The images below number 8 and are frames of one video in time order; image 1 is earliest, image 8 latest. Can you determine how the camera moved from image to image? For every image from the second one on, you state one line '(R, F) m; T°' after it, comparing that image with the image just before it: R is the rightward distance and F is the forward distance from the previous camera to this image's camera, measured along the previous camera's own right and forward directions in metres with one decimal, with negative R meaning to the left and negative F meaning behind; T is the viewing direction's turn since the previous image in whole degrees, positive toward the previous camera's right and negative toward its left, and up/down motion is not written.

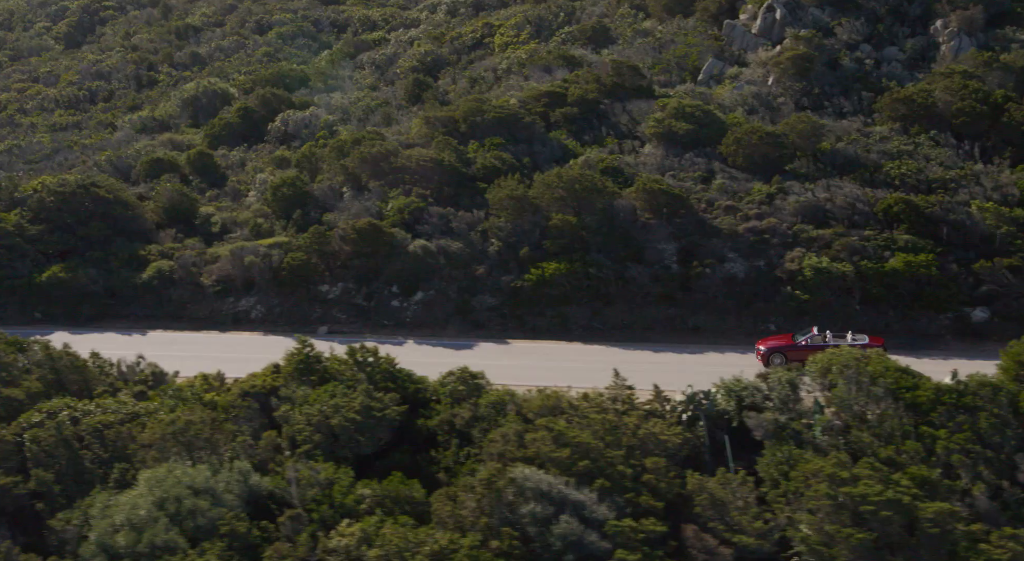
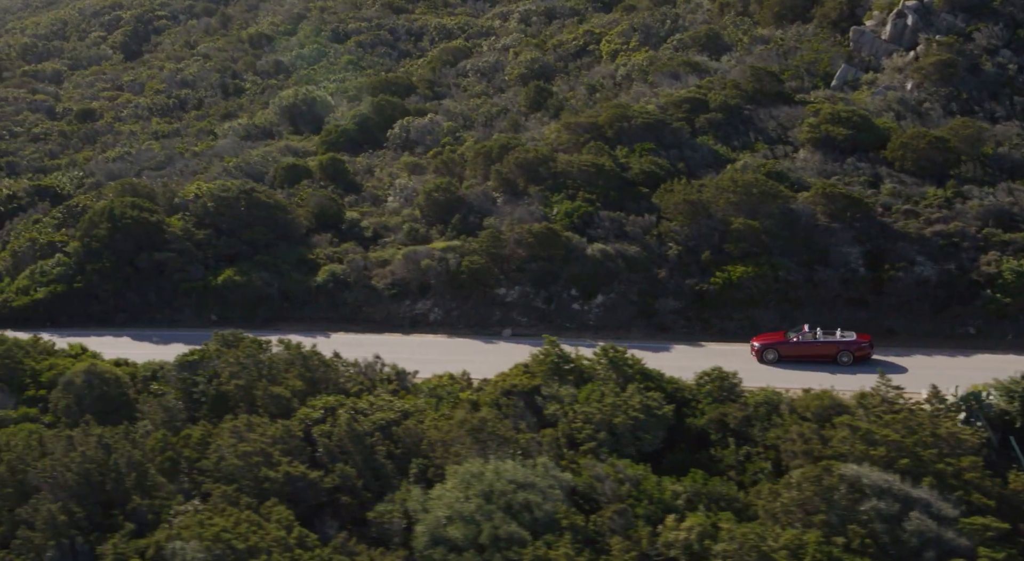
(-3.0, -0.3) m; -2°
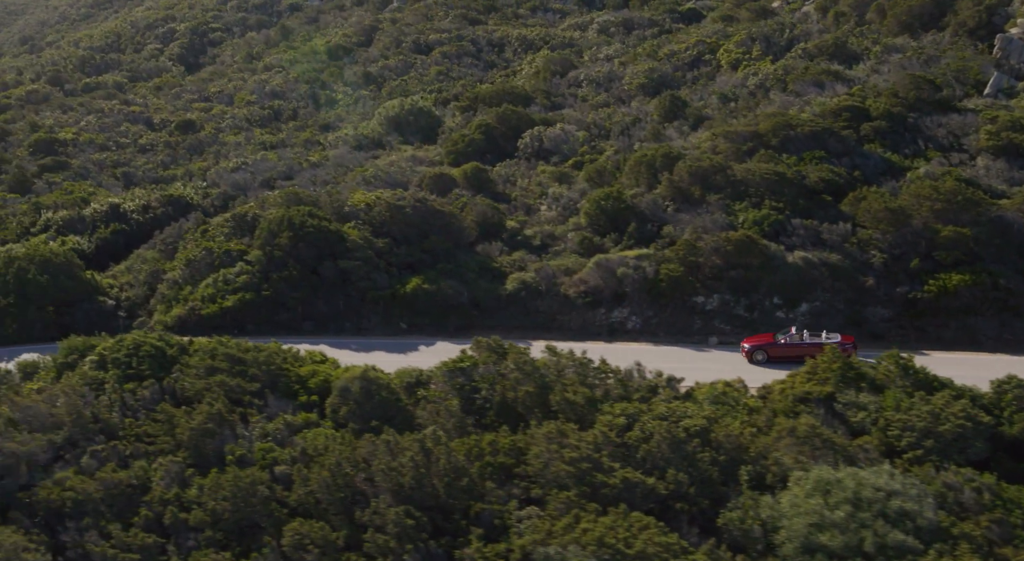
(-3.6, 0.0) m; -2°
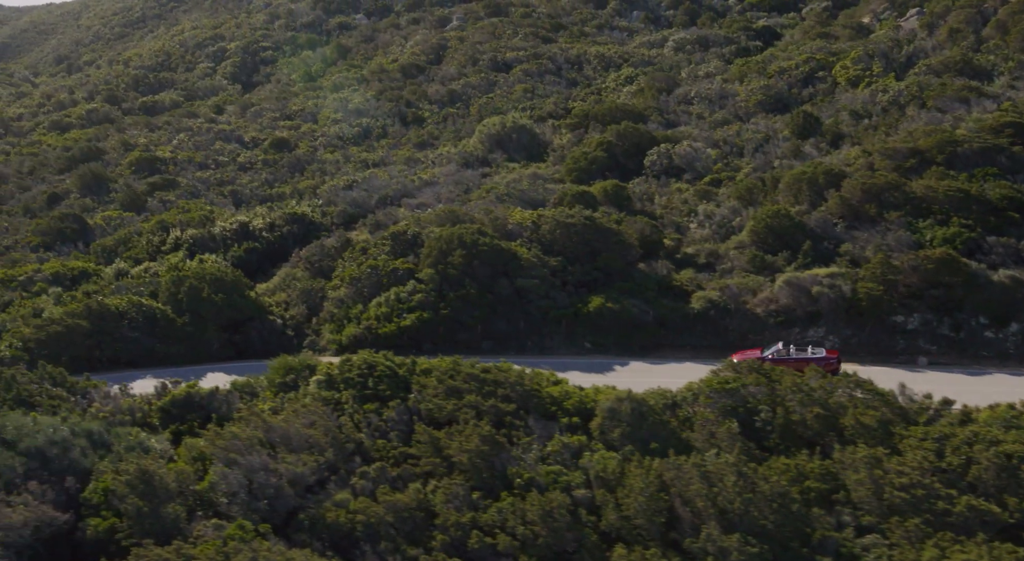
(-3.5, +0.2) m; -1°
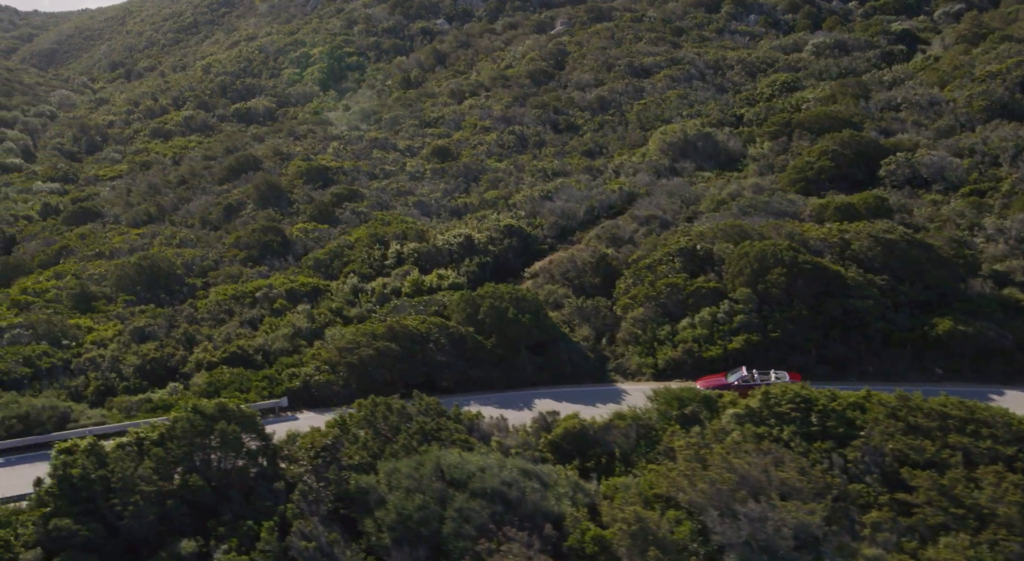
(-6.2, +1.1) m; -2°
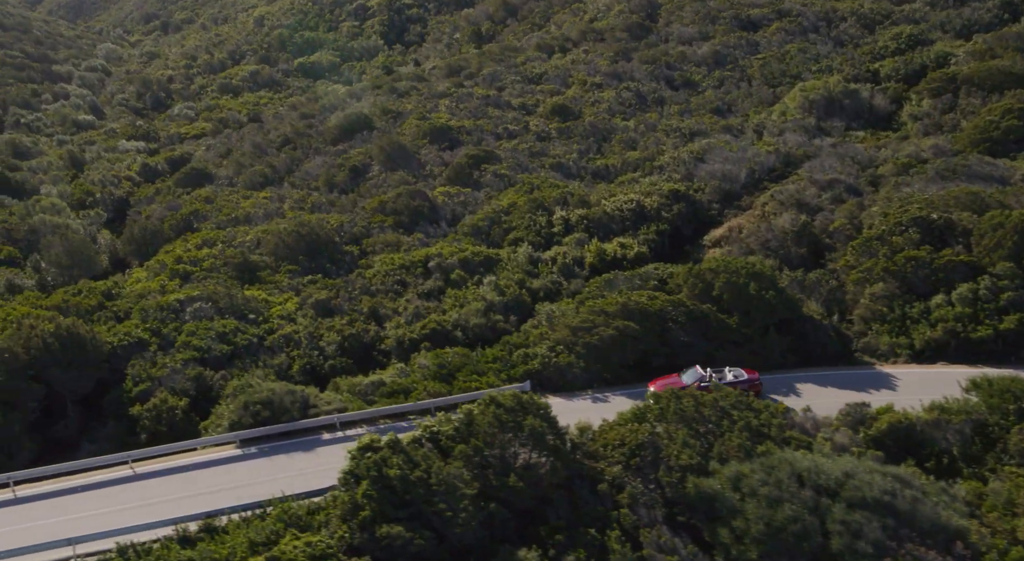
(-4.5, +1.3) m; -2°
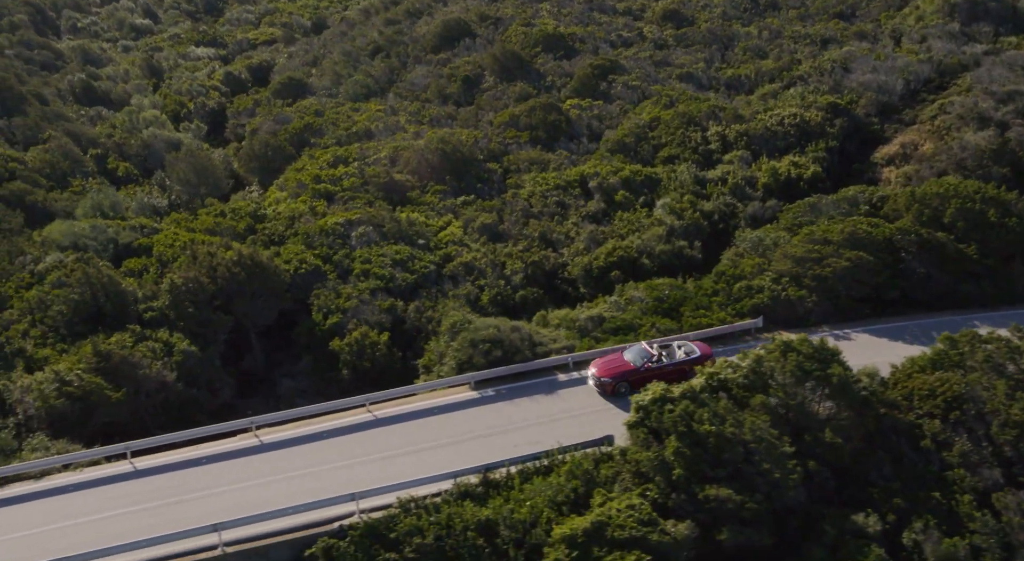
(-3.9, +1.3) m; -1°
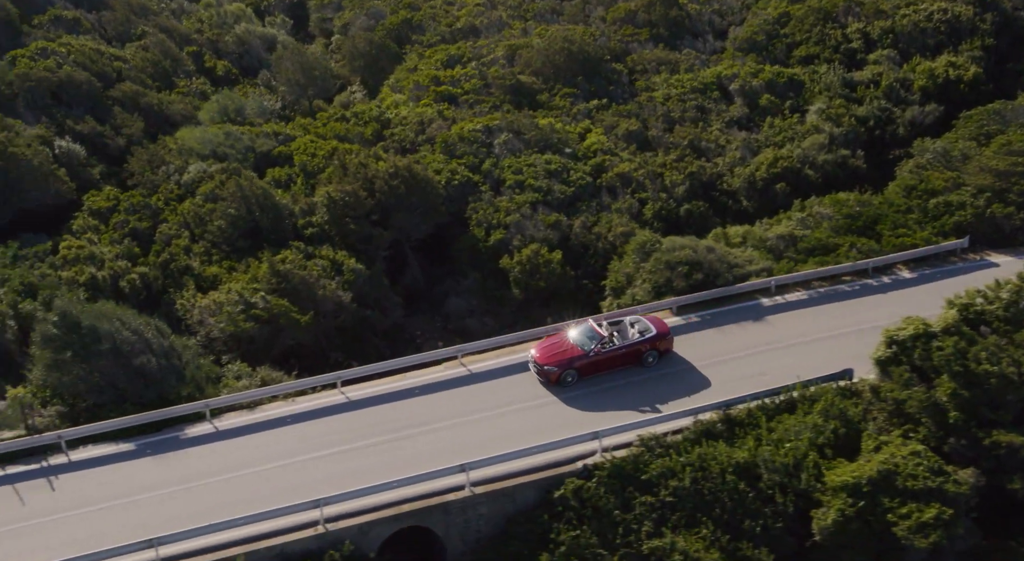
(-2.9, +0.9) m; -2°
